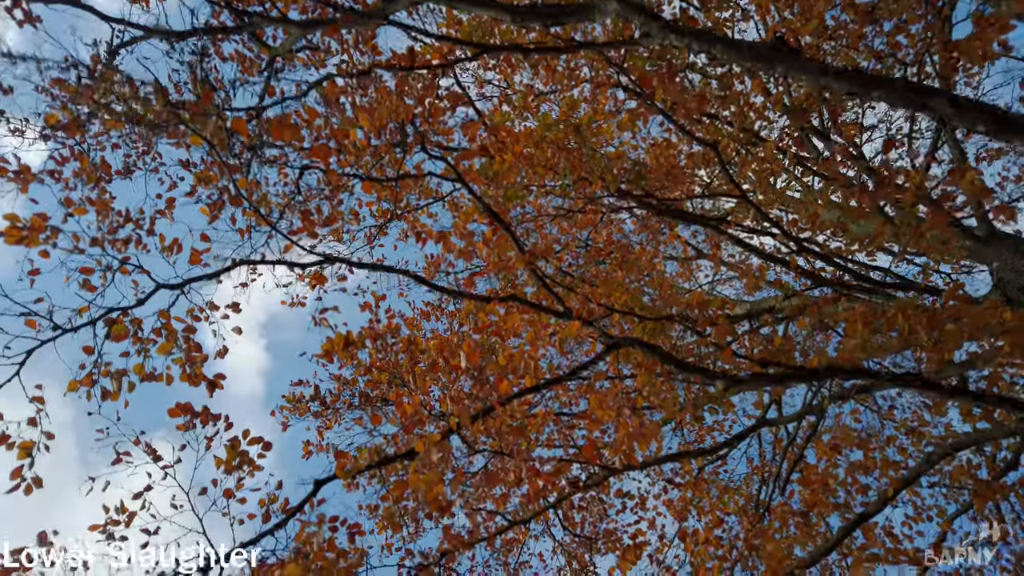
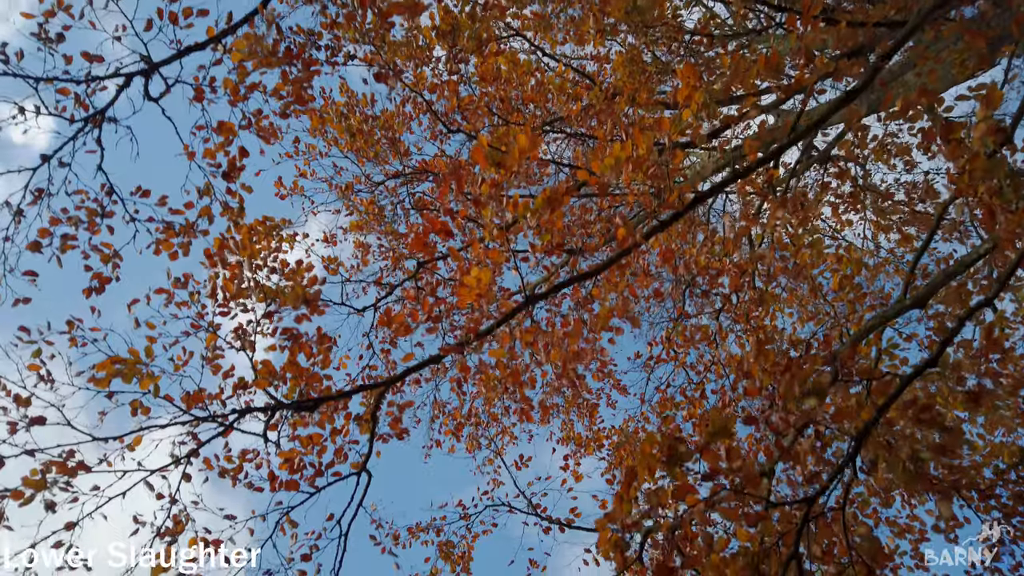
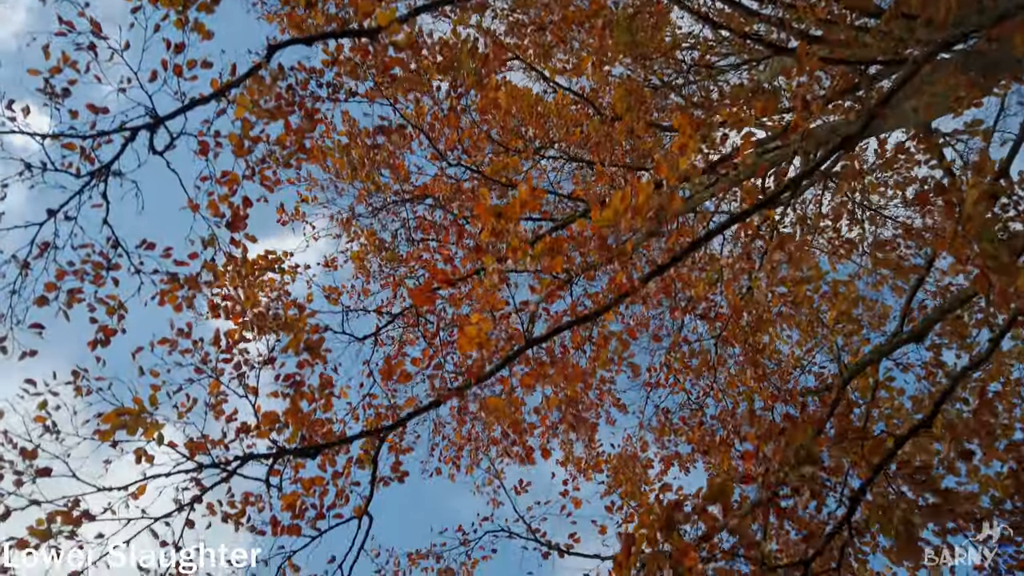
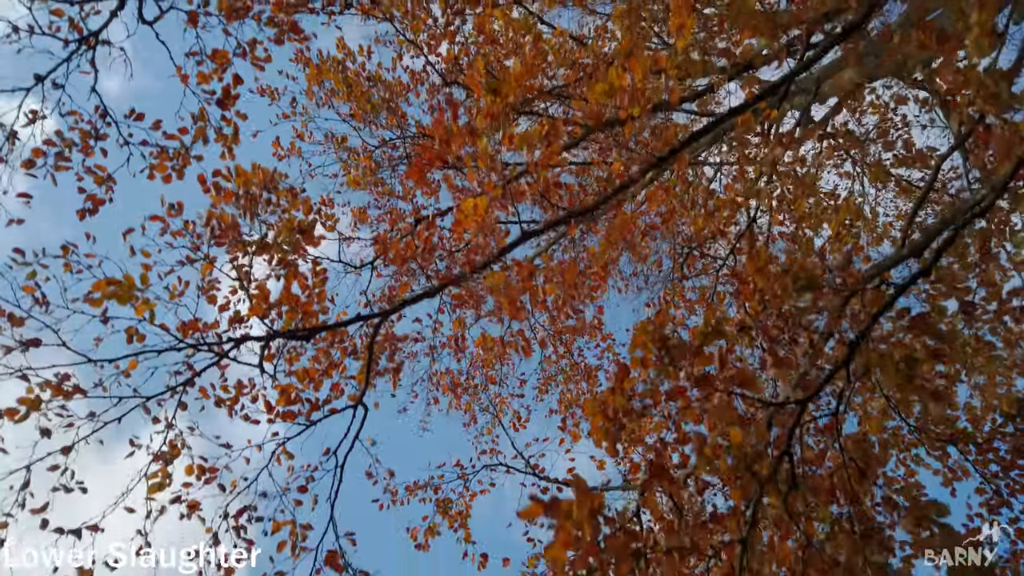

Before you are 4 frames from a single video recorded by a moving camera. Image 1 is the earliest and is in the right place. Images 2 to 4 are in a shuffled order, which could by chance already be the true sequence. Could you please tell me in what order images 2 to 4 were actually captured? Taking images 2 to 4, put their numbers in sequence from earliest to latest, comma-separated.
3, 2, 4
